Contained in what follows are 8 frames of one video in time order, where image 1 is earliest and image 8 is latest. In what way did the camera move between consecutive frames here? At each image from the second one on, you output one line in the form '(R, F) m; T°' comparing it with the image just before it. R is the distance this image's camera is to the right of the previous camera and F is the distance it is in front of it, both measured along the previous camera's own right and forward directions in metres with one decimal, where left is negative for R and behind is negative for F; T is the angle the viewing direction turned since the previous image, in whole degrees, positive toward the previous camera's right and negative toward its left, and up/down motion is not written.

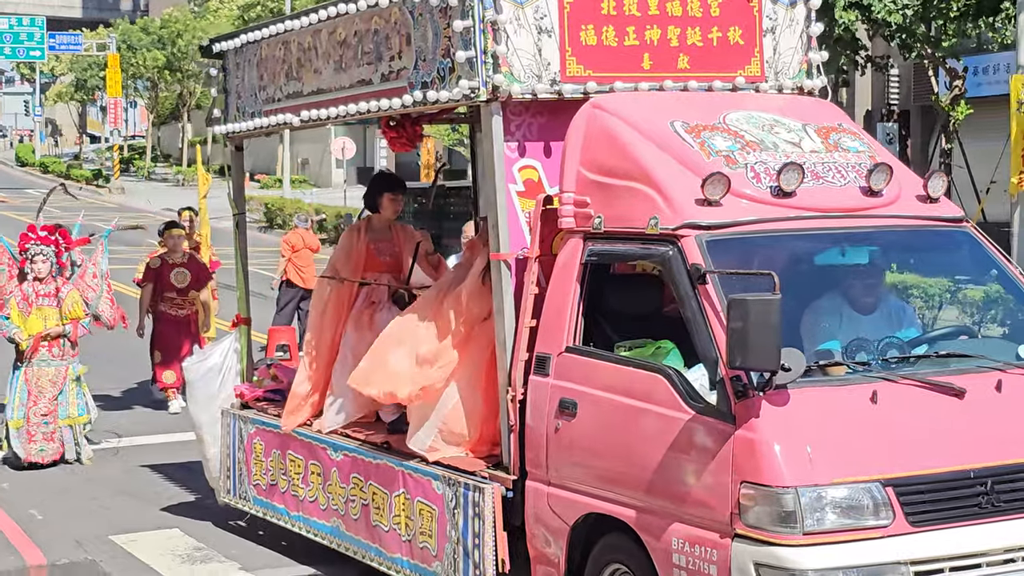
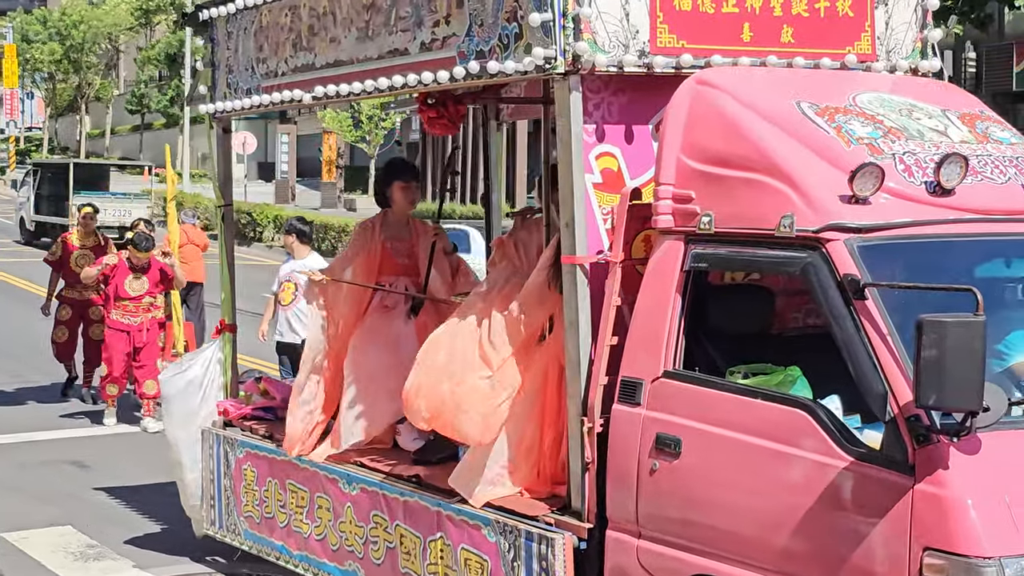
(-0.4, +0.8) m; +3°
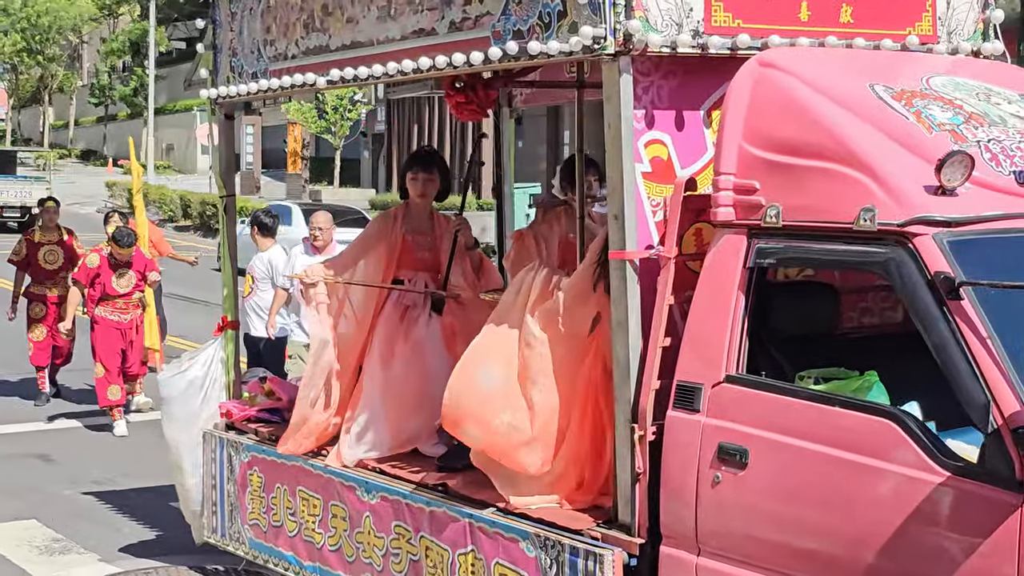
(-0.2, +0.3) m; +1°
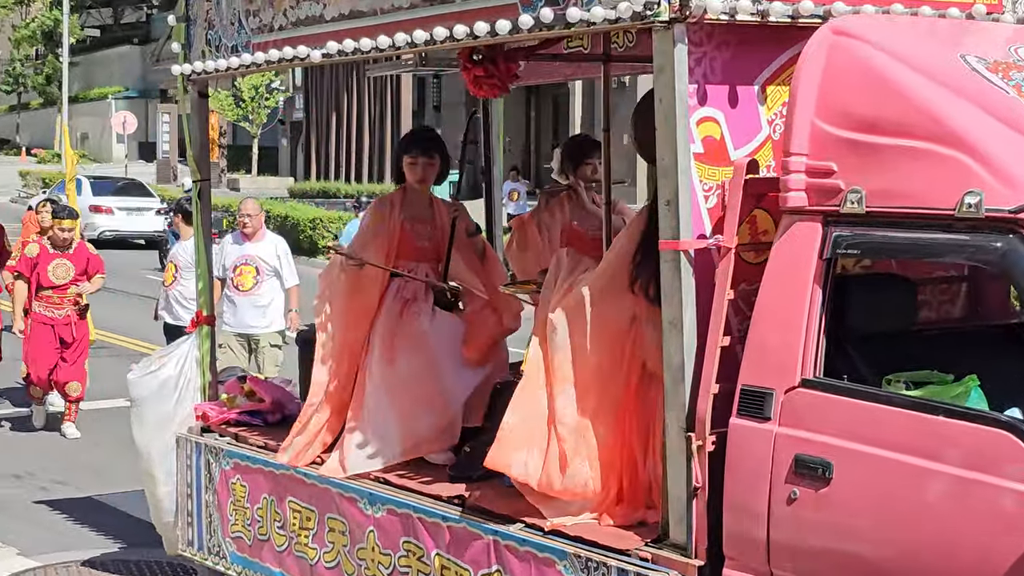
(-0.2, +0.4) m; +2°
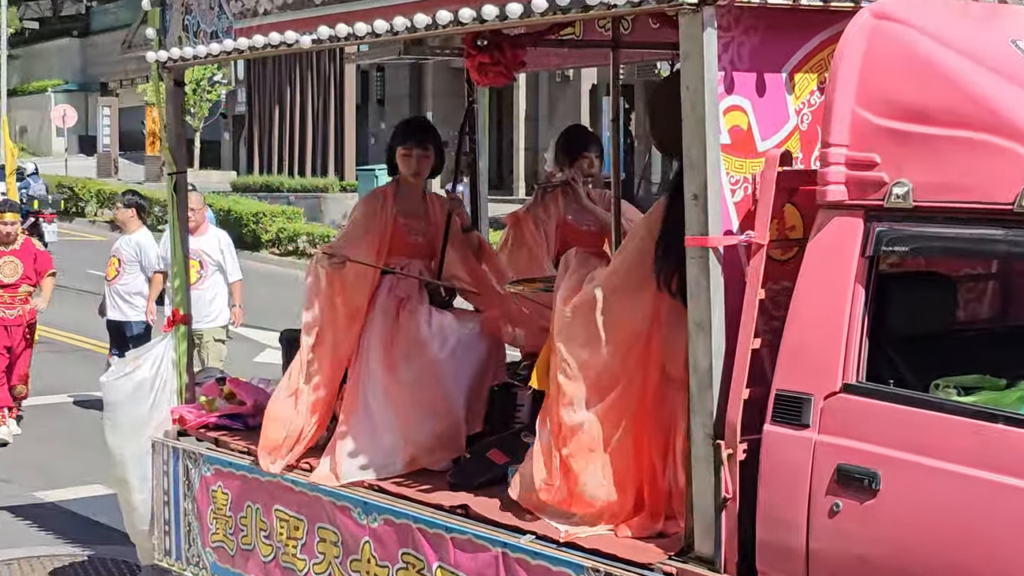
(-0.1, +0.2) m; +2°
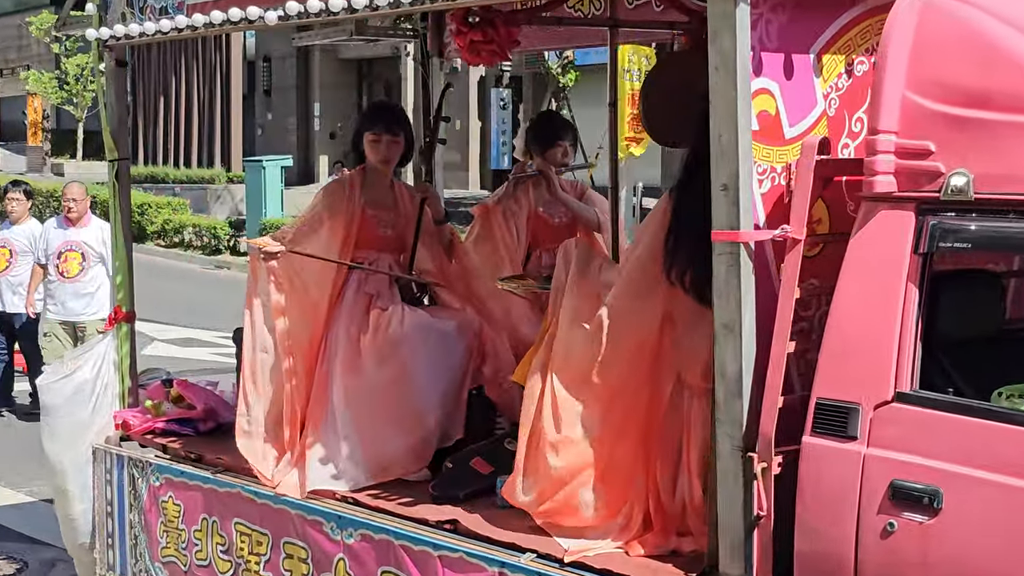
(-0.2, +0.3) m; +3°
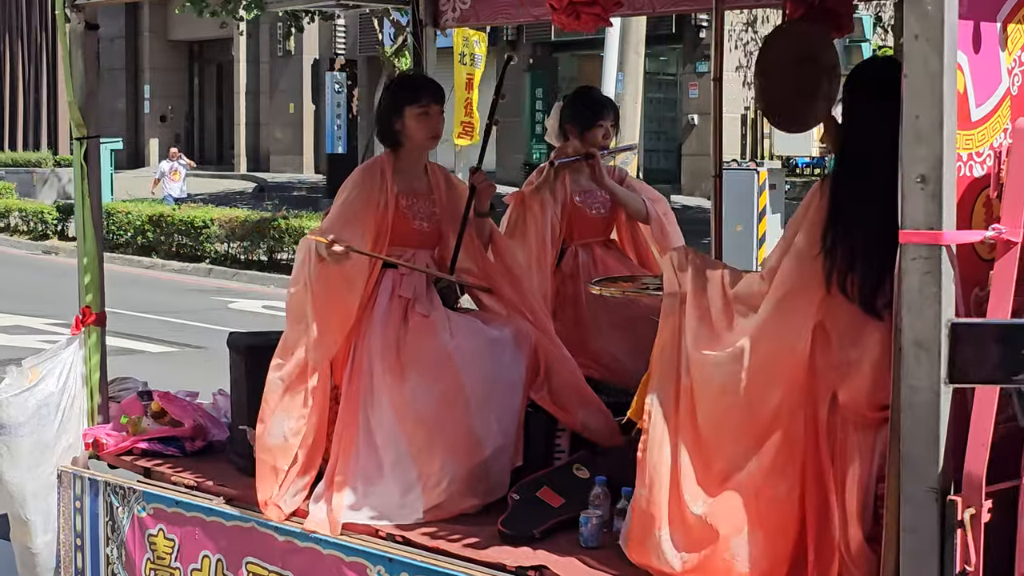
(-0.4, +0.5) m; +5°
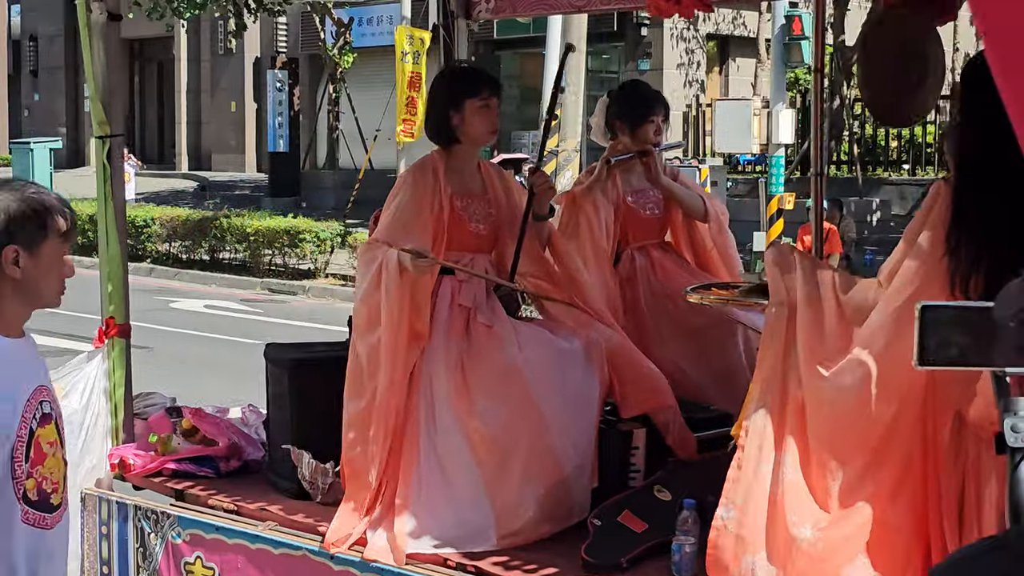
(-0.2, +0.2) m; +2°
